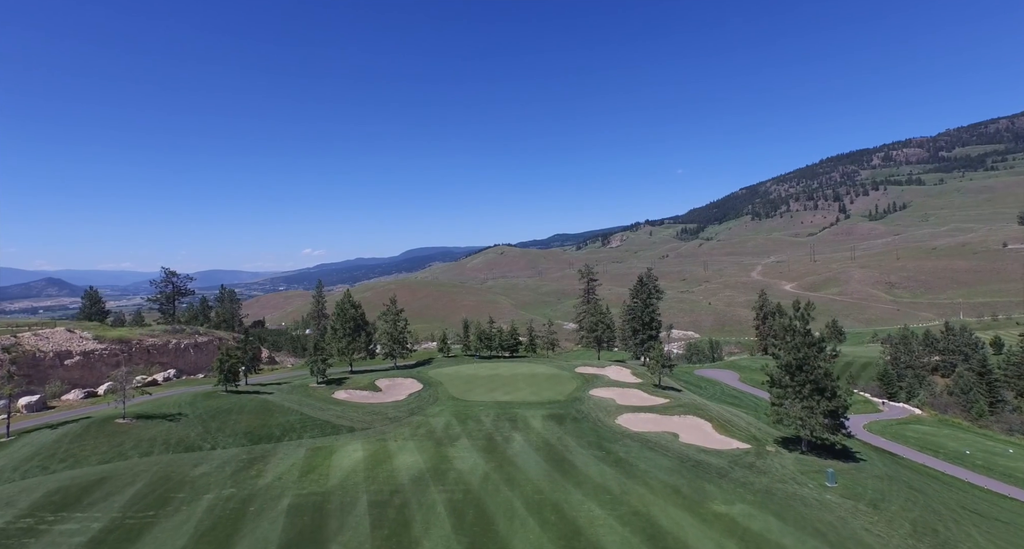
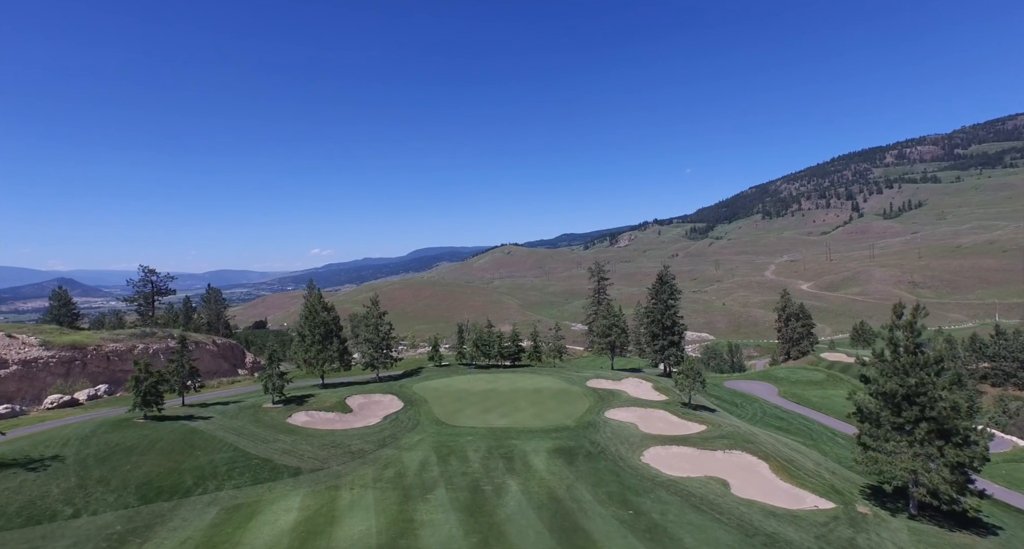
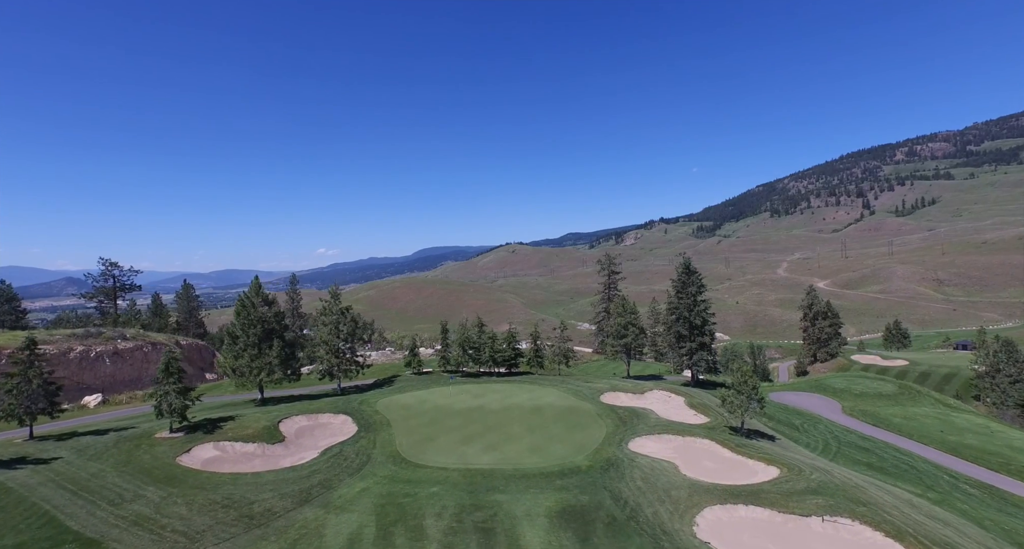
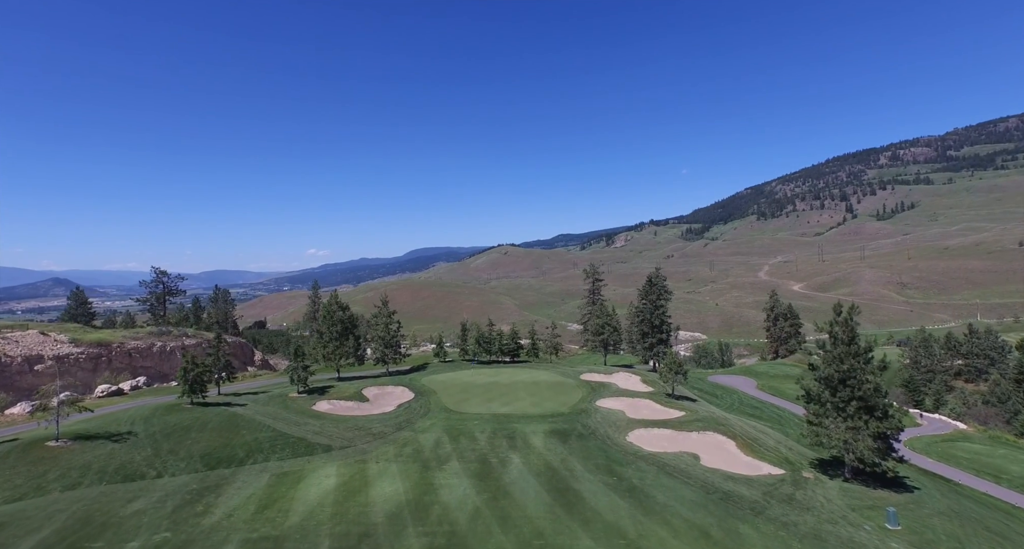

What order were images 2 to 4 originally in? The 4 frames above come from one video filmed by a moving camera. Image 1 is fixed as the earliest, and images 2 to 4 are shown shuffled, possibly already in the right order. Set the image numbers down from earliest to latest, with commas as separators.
4, 2, 3
